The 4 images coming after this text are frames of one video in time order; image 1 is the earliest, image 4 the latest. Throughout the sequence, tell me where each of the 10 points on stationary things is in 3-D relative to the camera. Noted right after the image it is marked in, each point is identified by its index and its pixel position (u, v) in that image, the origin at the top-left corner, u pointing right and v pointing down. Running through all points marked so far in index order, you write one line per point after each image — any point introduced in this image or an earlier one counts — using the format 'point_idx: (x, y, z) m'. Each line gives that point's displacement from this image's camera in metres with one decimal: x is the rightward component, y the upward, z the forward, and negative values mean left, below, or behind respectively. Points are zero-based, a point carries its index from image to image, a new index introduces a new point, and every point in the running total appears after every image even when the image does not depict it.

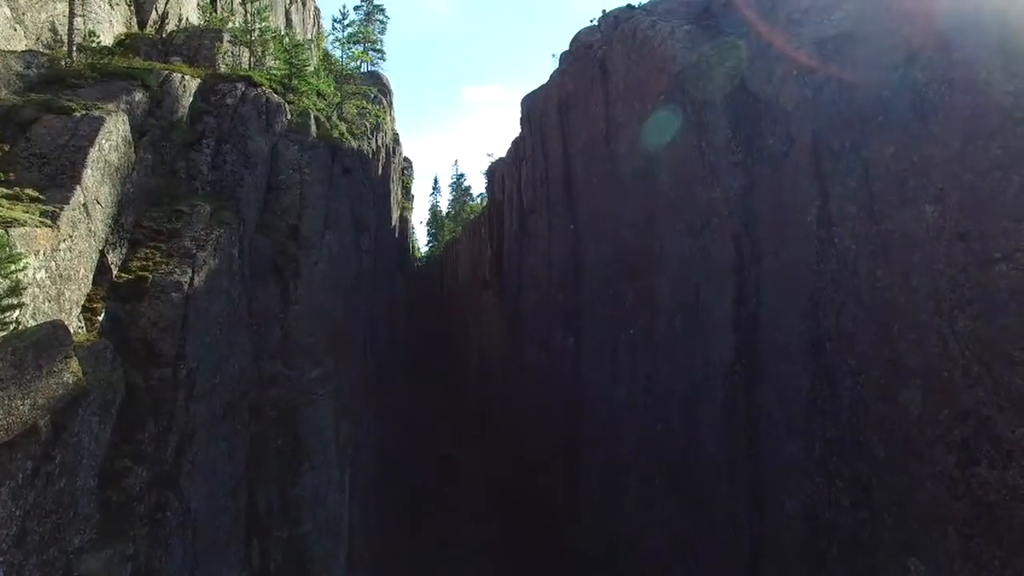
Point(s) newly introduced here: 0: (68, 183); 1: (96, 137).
0: (-8.1, +2.0, +14.4) m
1: (-8.1, +3.0, +15.4) m
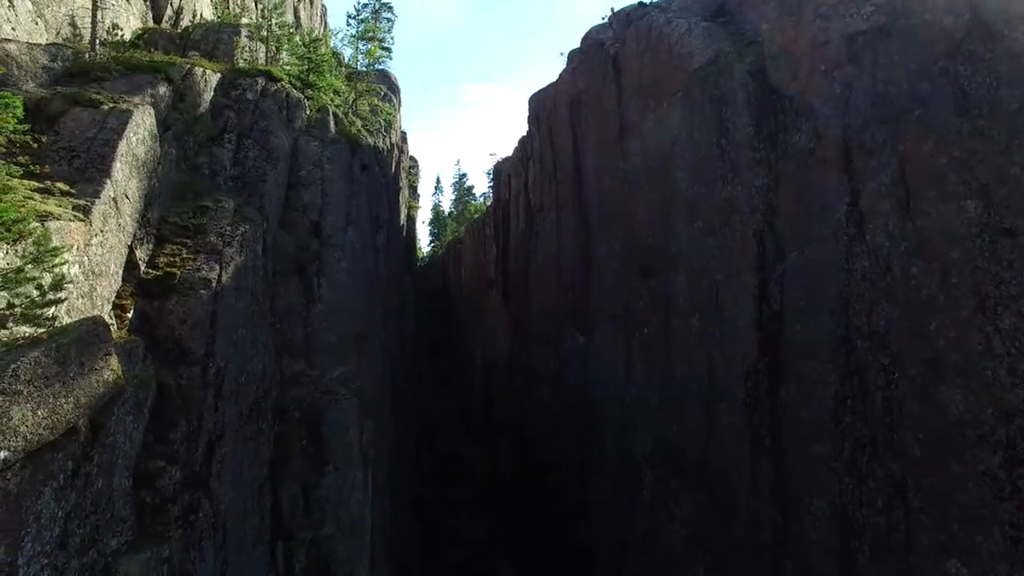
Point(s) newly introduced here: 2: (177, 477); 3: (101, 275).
0: (-7.5, +2.0, +14.1) m
1: (-7.4, +3.0, +15.1) m
2: (-5.9, -3.3, +13.8) m
3: (-7.1, +0.2, +13.5) m
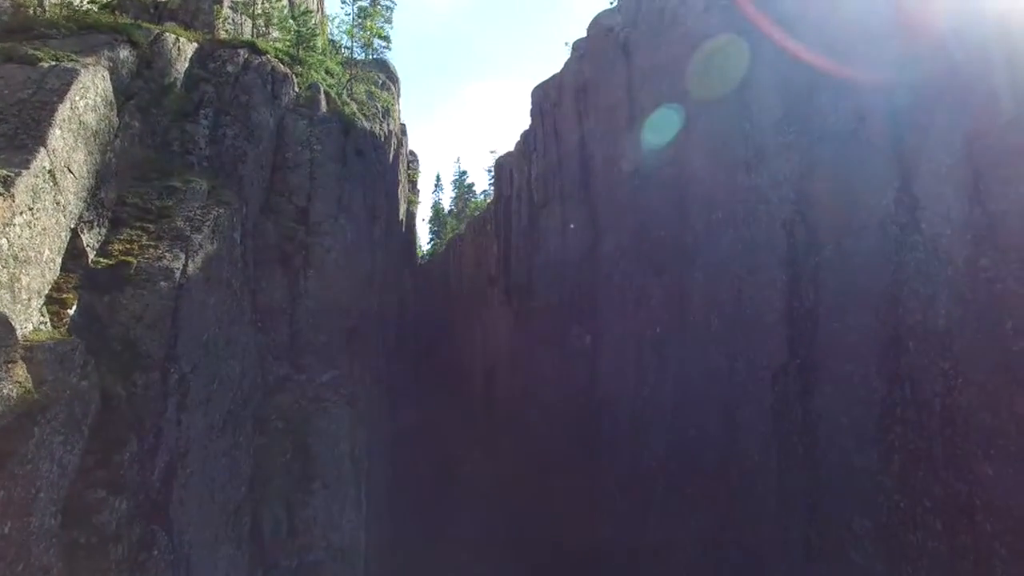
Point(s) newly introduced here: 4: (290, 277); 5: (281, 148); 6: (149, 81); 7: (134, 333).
0: (-7.2, +2.1, +11.9) m
1: (-7.2, +3.2, +12.9) m
2: (-5.7, -3.2, +11.7) m
3: (-6.9, +0.3, +11.4) m
4: (-5.1, +0.3, +18.3) m
5: (-5.5, +3.3, +19.0) m
6: (-7.5, +4.2, +16.3) m
7: (-6.0, -0.7, +12.7) m
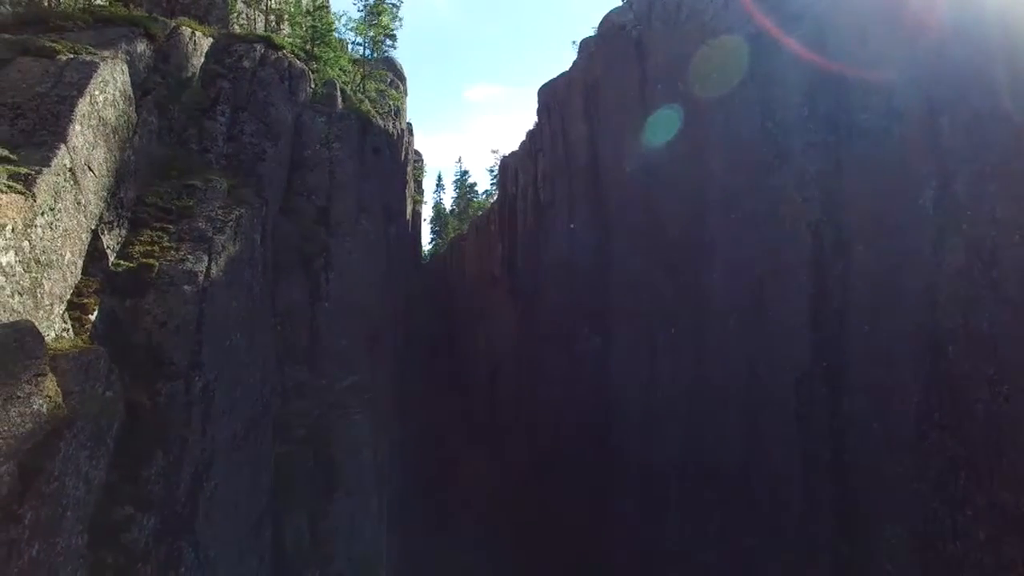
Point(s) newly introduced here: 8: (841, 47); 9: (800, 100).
0: (-6.6, +2.1, +11.4) m
1: (-6.6, +3.1, +12.3) m
2: (-5.1, -3.3, +11.1) m
3: (-6.3, +0.3, +10.8) m
4: (-4.5, +0.2, +17.7) m
5: (-4.9, +3.3, +18.4) m
6: (-6.9, +4.2, +15.8) m
7: (-5.5, -0.8, +12.2) m
8: (+8.2, +6.0, +19.5) m
9: (+7.4, +4.7, +19.7) m
